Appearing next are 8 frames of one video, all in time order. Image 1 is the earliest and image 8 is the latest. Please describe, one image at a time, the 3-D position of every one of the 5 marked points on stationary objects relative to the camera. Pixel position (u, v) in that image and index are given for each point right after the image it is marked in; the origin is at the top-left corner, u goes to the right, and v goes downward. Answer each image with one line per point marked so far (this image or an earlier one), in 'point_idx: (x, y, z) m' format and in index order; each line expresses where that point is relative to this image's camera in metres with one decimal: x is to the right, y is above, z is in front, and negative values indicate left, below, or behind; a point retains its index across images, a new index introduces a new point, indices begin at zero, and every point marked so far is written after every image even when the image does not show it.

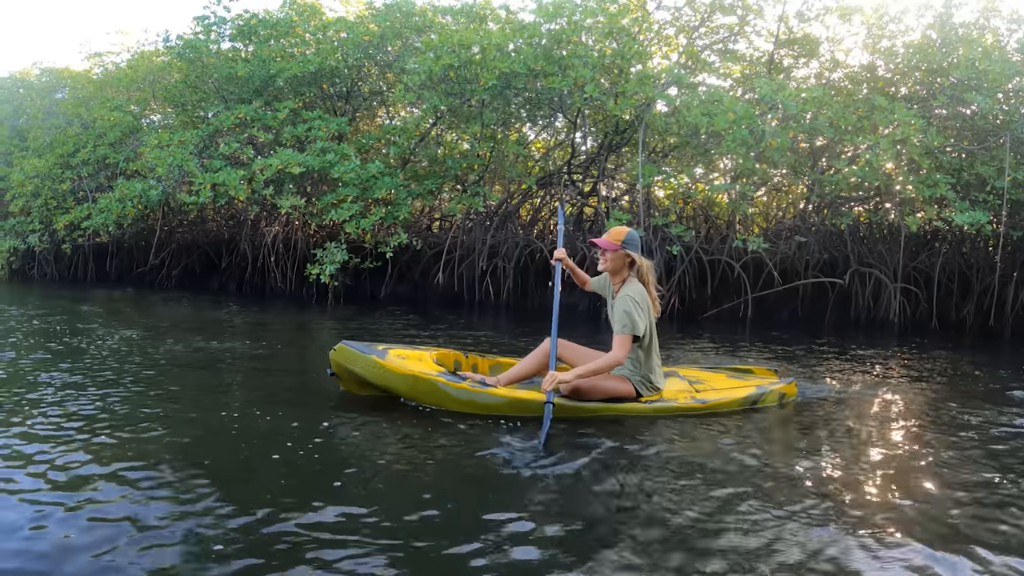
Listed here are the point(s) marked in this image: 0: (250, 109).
0: (-3.7, +2.5, +9.8) m
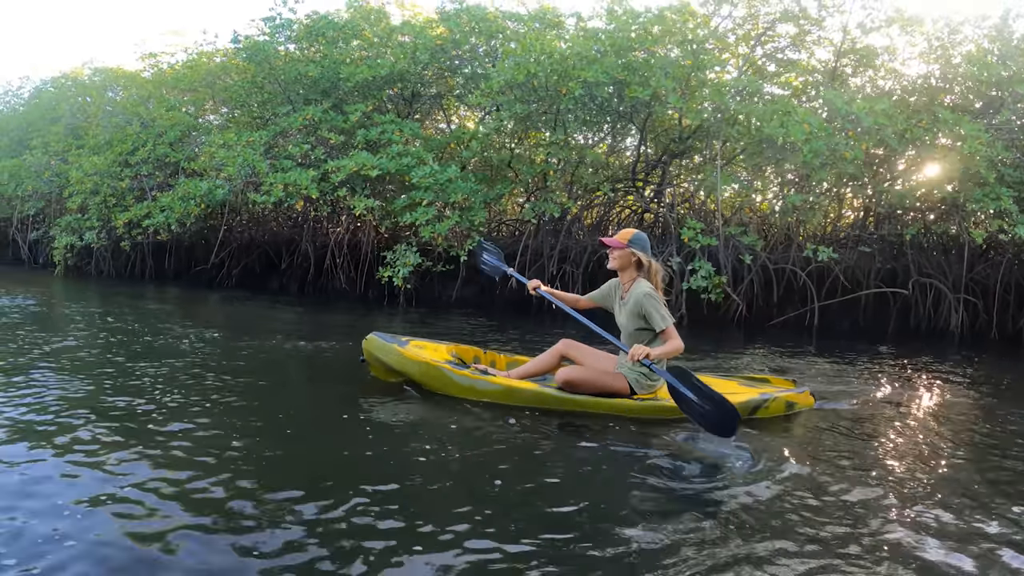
0: (-2.7, +2.5, +9.9) m
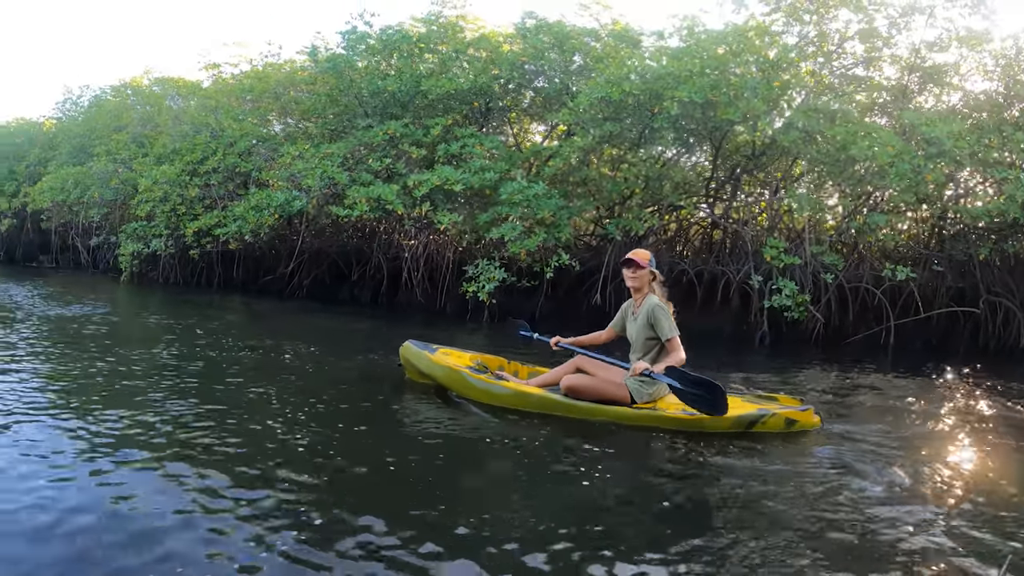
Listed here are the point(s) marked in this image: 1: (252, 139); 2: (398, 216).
0: (-1.6, +2.3, +9.9) m
1: (-4.4, +2.5, +12.1) m
2: (-1.6, +1.0, +10.3) m
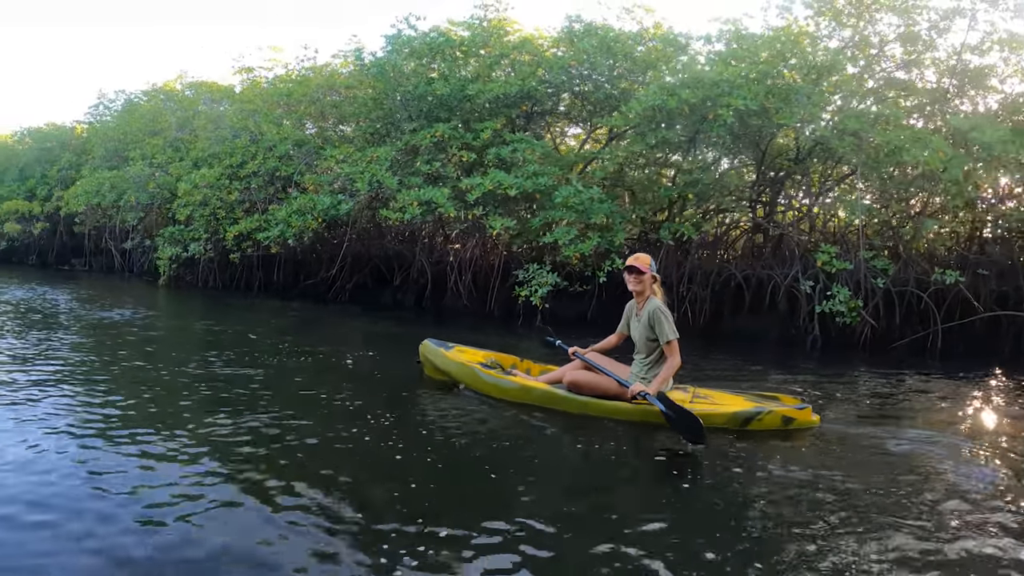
0: (-0.9, +2.3, +9.9) m
1: (-3.8, +2.5, +12.1) m
2: (-0.9, +1.0, +10.3) m
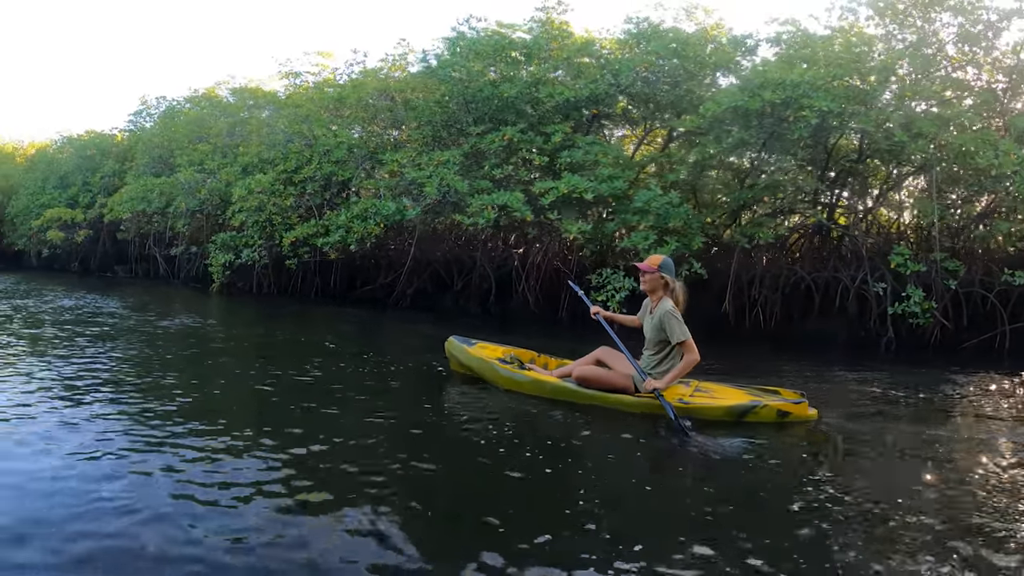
0: (+0.1, +2.2, +9.9) m
1: (-2.8, +2.4, +12.0) m
2: (+0.1, +0.9, +10.3) m
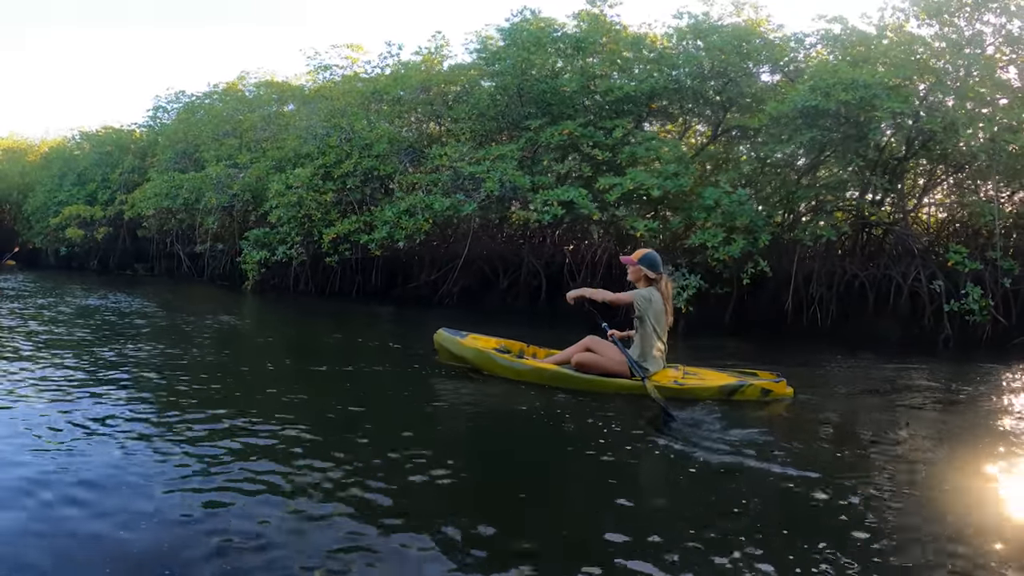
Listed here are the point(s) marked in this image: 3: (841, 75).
0: (+0.9, +2.2, +9.7) m
1: (-2.0, +2.4, +11.8) m
2: (+0.9, +1.0, +10.1) m
3: (+4.3, +2.8, +9.3) m
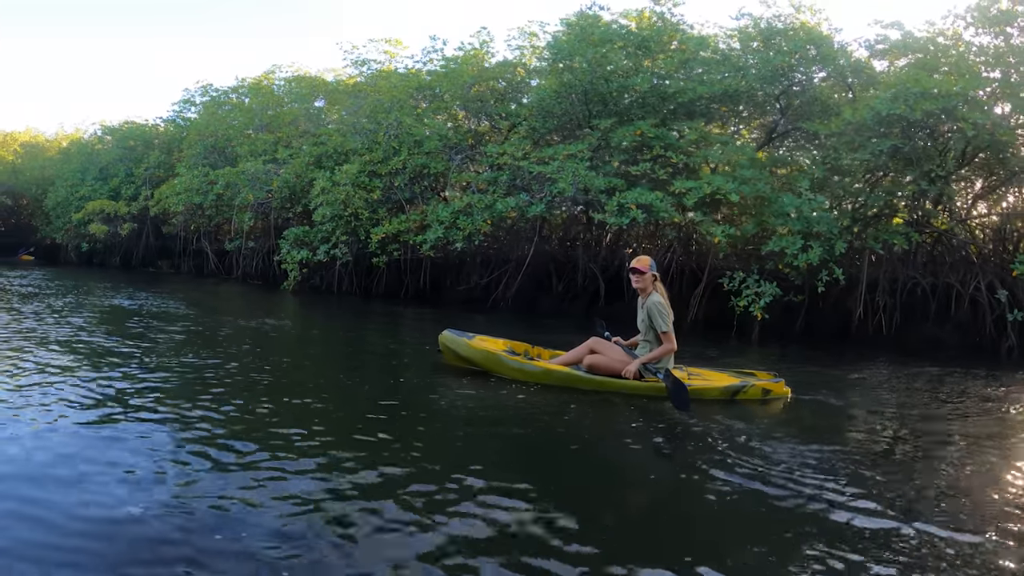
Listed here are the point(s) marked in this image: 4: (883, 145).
0: (+1.9, +2.2, +9.5) m
1: (-1.1, +2.4, +11.5) m
2: (+1.8, +0.9, +9.9) m
3: (+5.3, +2.7, +9.2) m
4: (+4.9, +1.9, +9.4) m
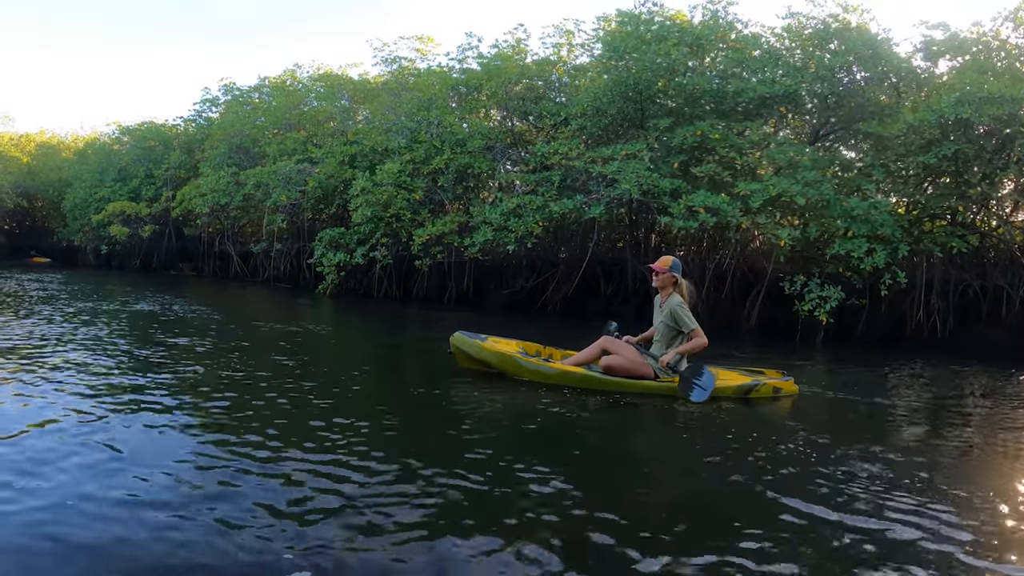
0: (+2.6, +2.1, +9.4) m
1: (-0.4, +2.3, +11.2) m
2: (+2.6, +0.8, +9.8) m
3: (+6.1, +2.6, +9.2) m
4: (+5.7, +1.9, +9.3) m
